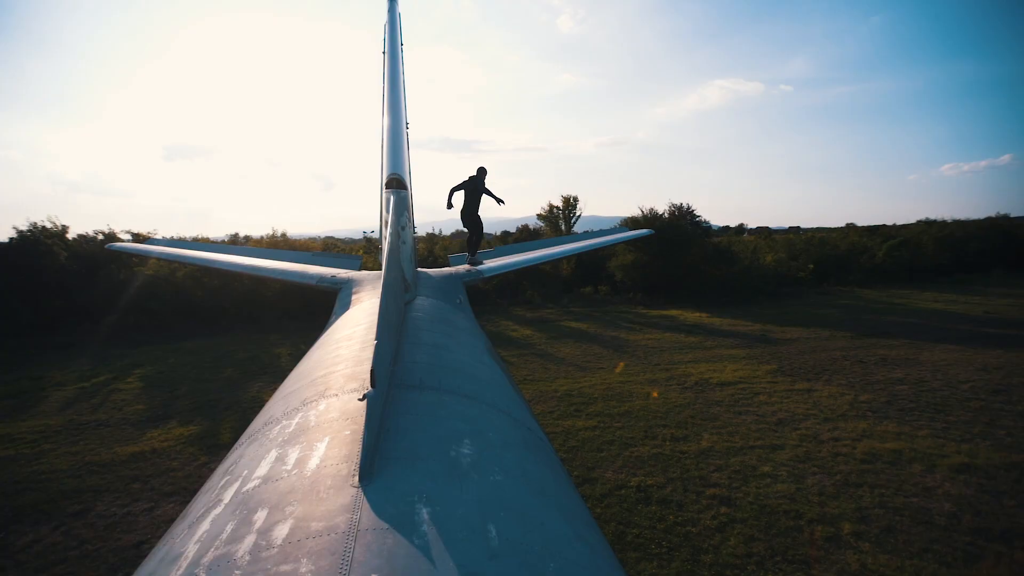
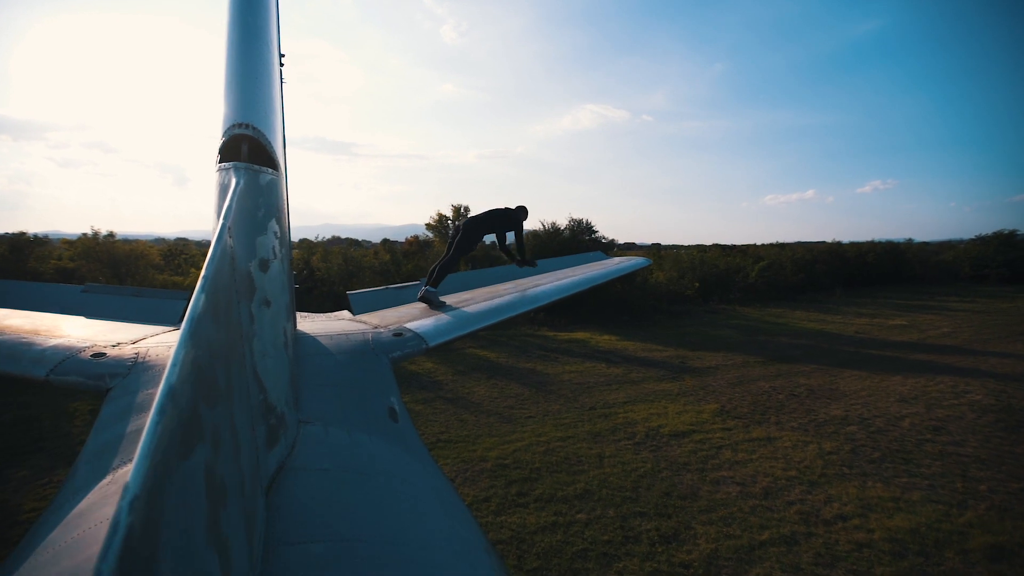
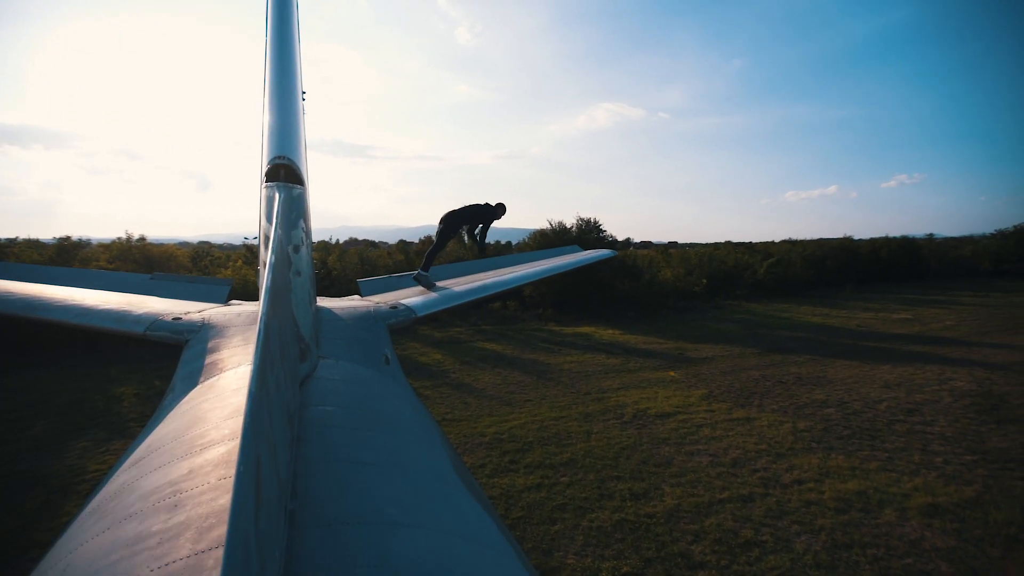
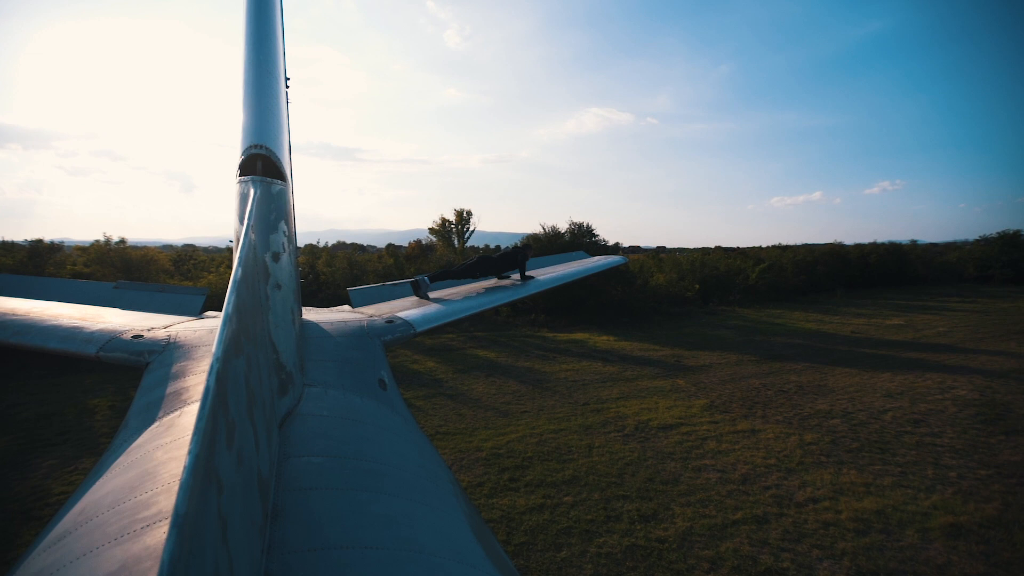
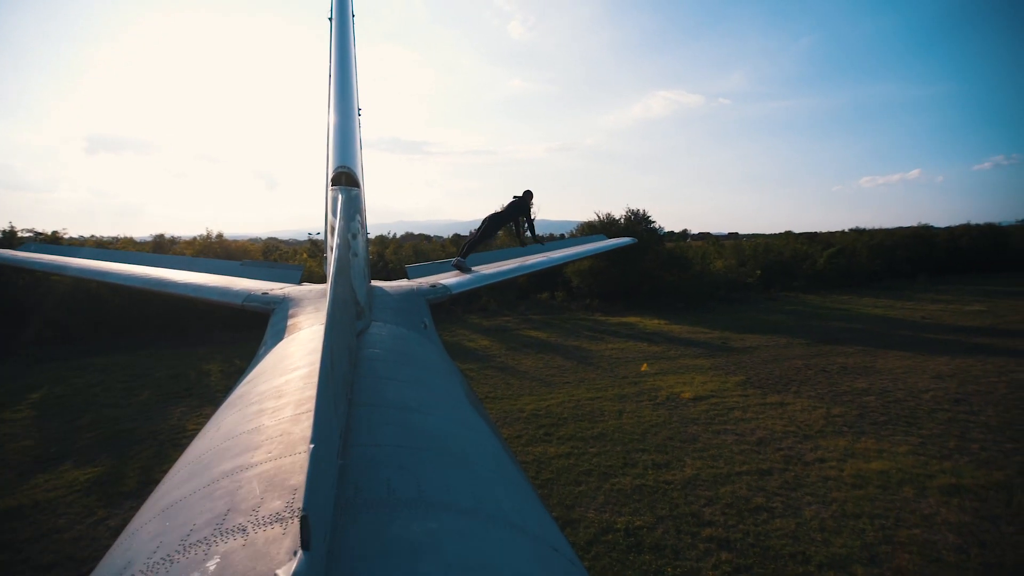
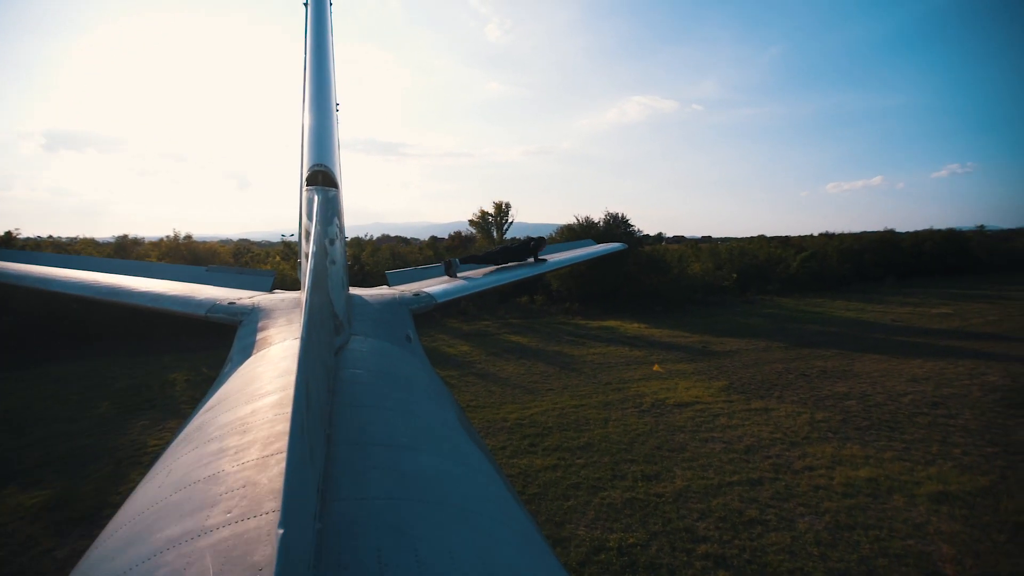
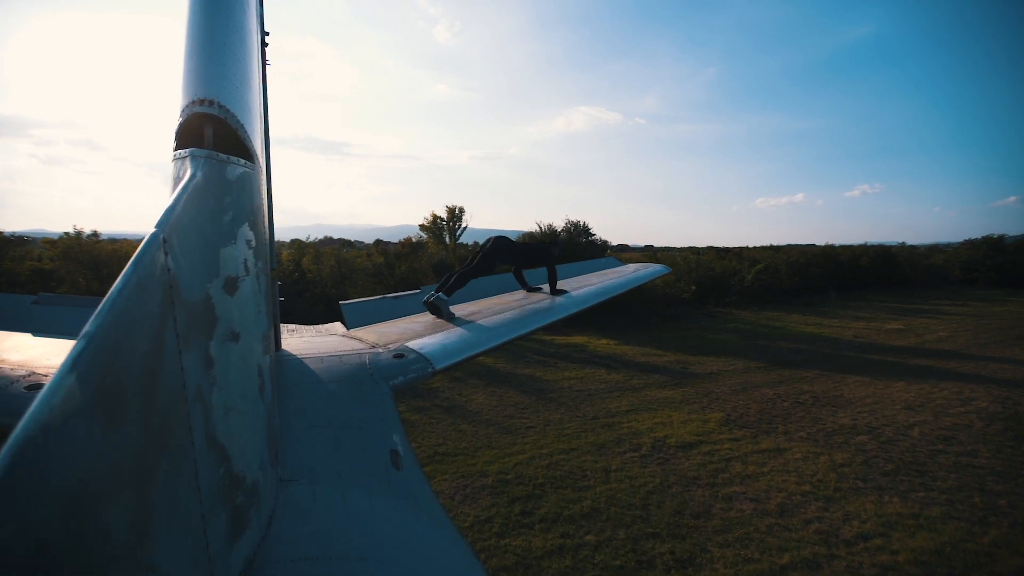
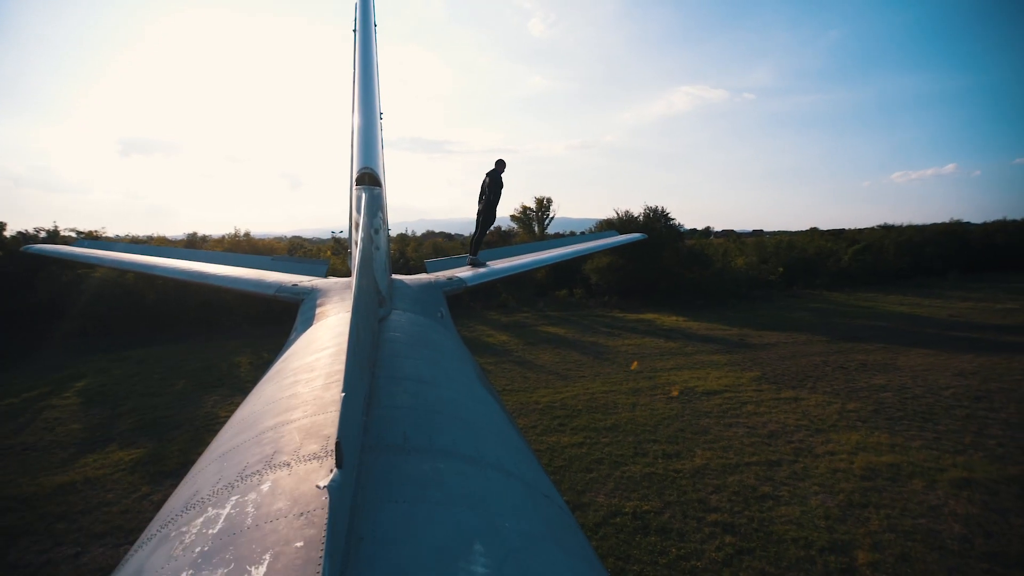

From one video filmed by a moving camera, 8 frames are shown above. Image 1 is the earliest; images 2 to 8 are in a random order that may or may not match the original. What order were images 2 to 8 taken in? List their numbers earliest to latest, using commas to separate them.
8, 5, 6, 3, 4, 2, 7
